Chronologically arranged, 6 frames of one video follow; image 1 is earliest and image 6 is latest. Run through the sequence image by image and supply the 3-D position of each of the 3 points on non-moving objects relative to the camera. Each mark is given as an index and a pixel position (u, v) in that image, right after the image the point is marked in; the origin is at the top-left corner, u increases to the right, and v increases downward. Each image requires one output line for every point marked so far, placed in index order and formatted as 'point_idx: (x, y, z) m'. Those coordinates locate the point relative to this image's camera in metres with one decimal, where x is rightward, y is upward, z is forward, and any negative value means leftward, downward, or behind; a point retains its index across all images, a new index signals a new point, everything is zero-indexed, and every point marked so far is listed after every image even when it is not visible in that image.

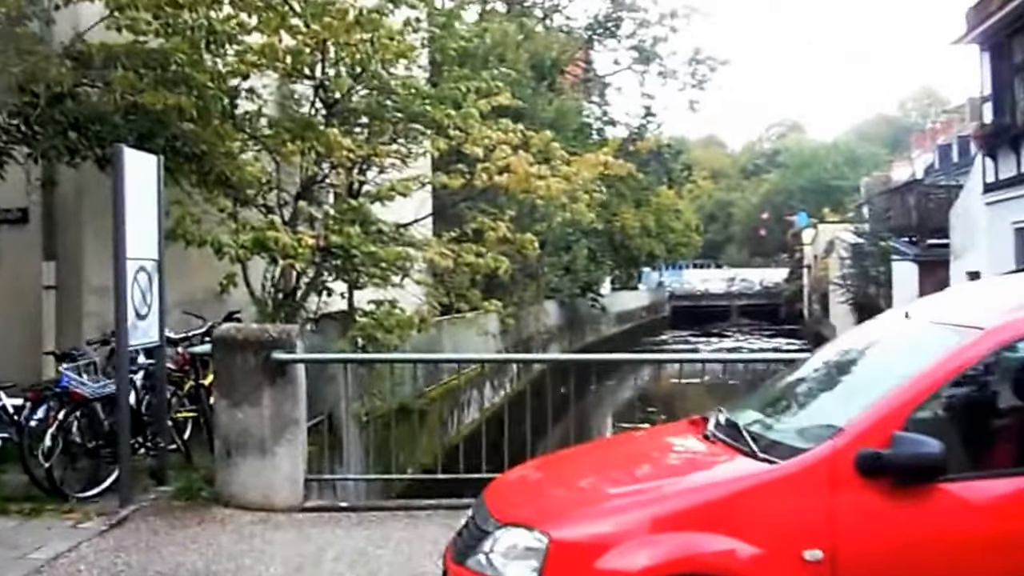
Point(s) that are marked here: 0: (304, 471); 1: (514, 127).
0: (-1.2, -1.0, +6.4) m
1: (0.0, +1.8, +12.2) m
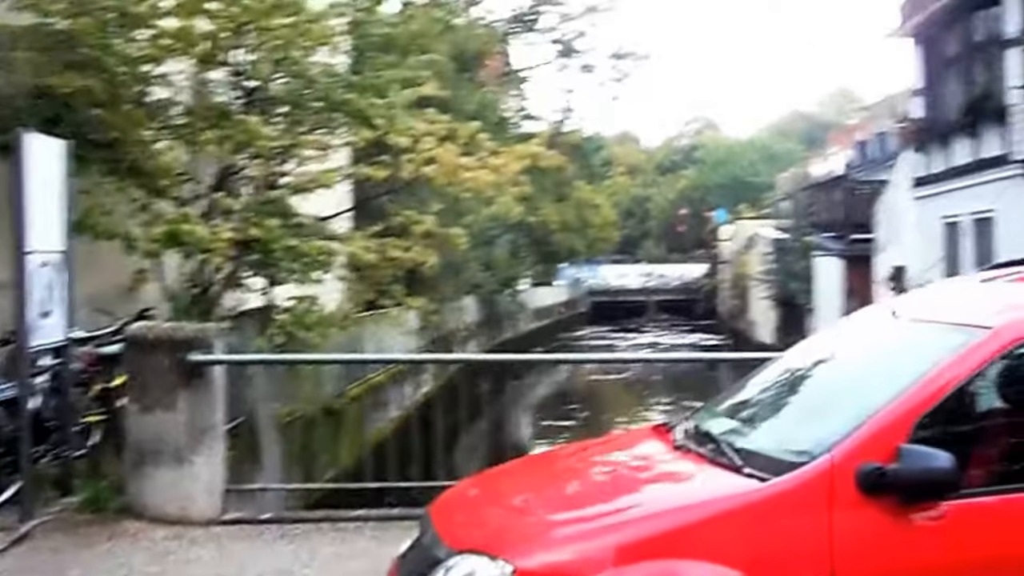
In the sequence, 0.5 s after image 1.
0: (-1.5, -1.0, +6.0) m
1: (-0.8, +1.8, +11.8) m
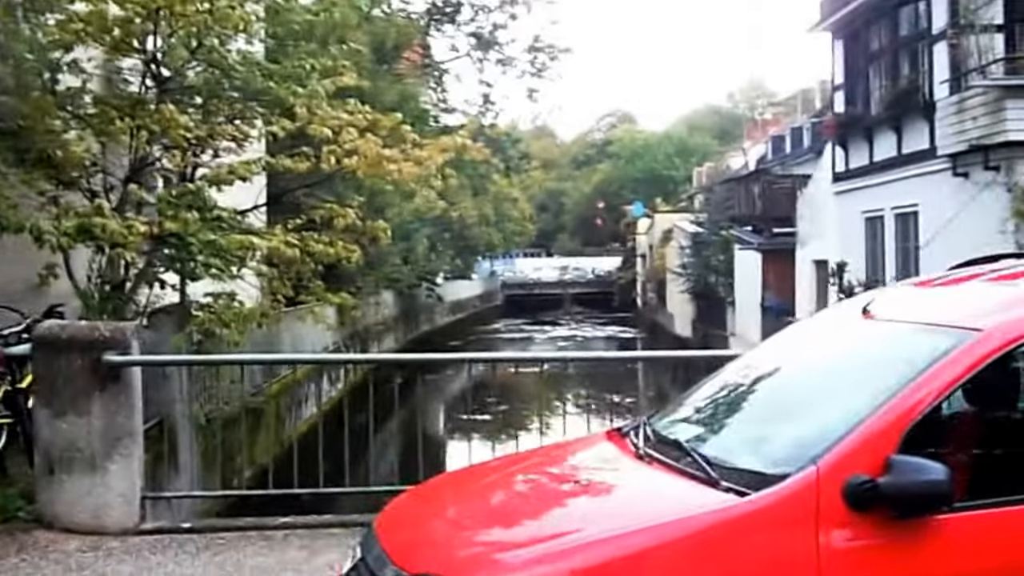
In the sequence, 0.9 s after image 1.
0: (-1.9, -1.0, +5.7) m
1: (-1.6, +1.8, +11.6) m
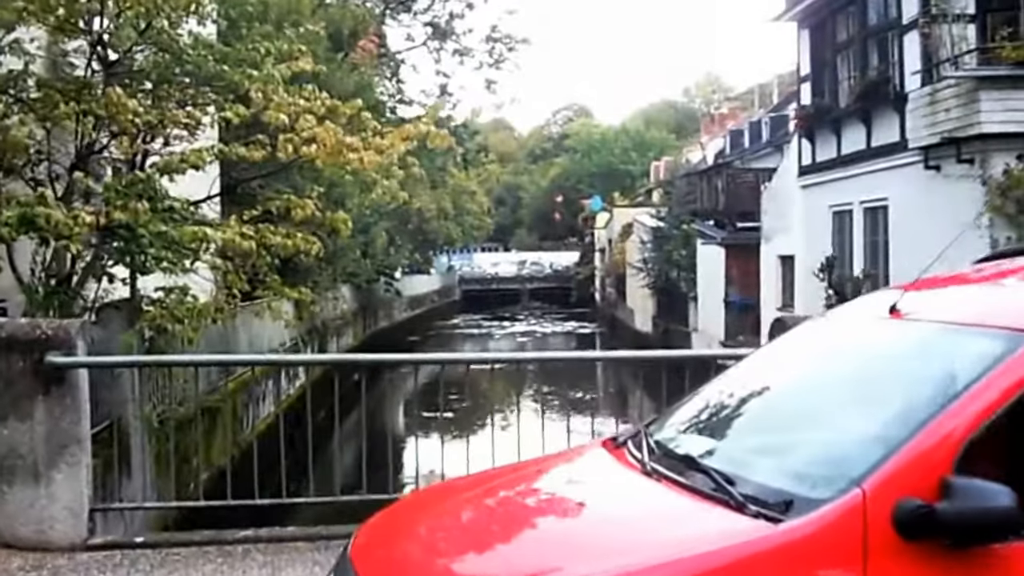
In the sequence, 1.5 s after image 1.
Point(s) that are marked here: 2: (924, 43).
0: (-2.0, -1.0, +5.3) m
1: (-1.9, +1.9, +11.1) m
2: (+5.0, +2.9, +13.6) m
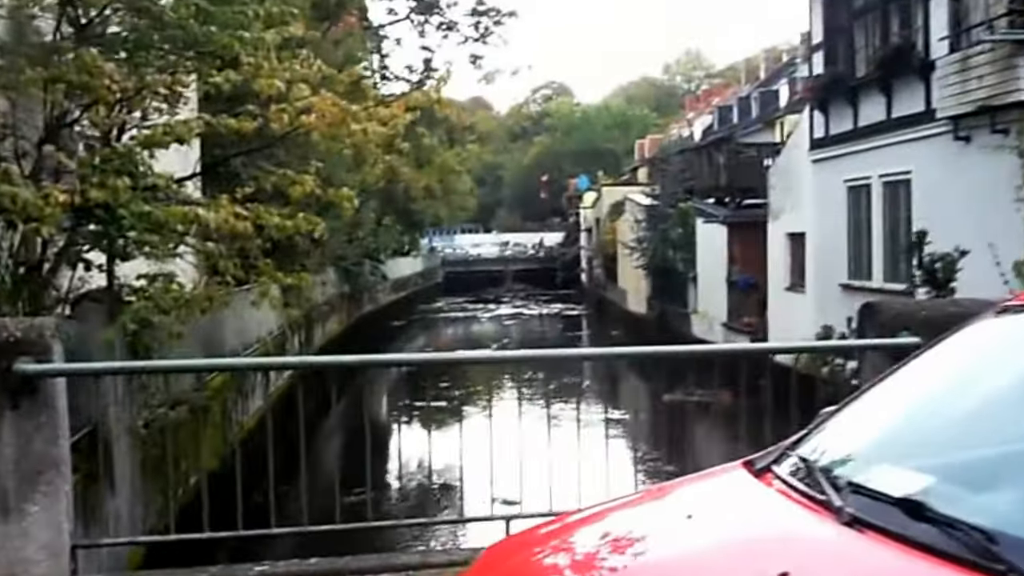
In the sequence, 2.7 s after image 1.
0: (-1.7, -1.0, +4.4) m
1: (-1.8, +2.0, +10.2) m
2: (+5.0, +3.2, +12.8) m
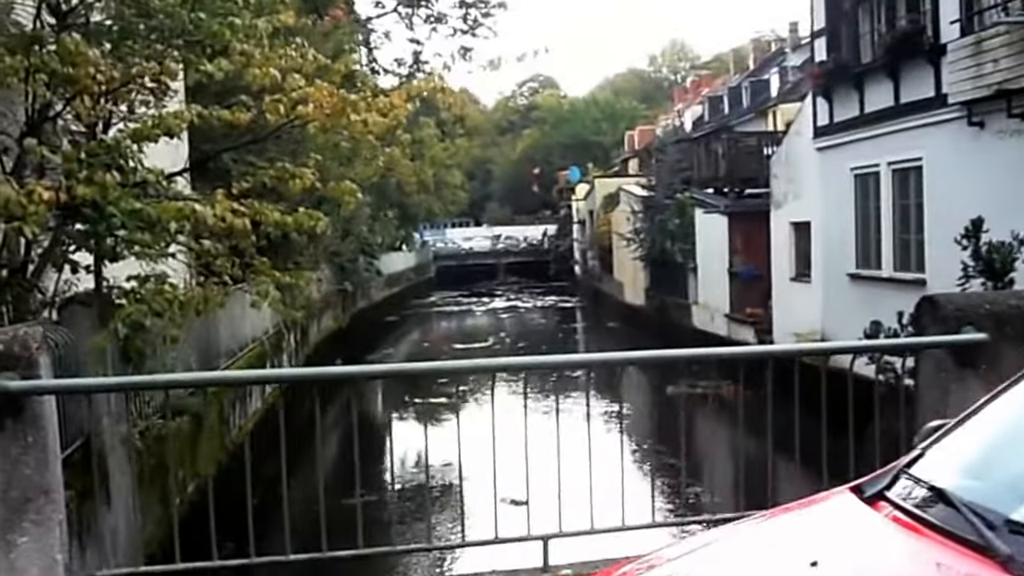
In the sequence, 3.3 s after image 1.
0: (-1.6, -1.0, +4.0) m
1: (-1.8, +2.0, +9.8) m
2: (+5.0, +3.3, +12.4) m
